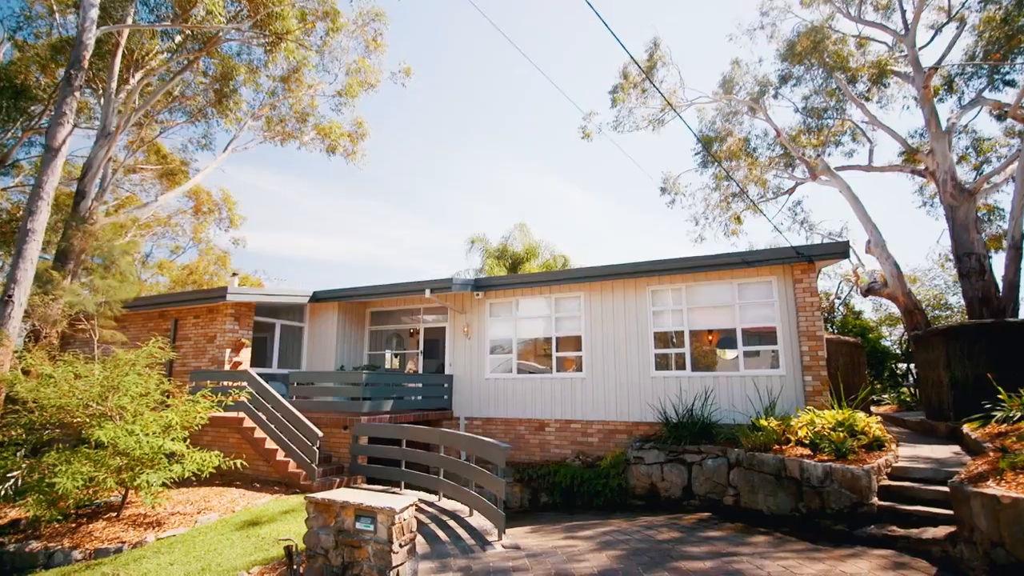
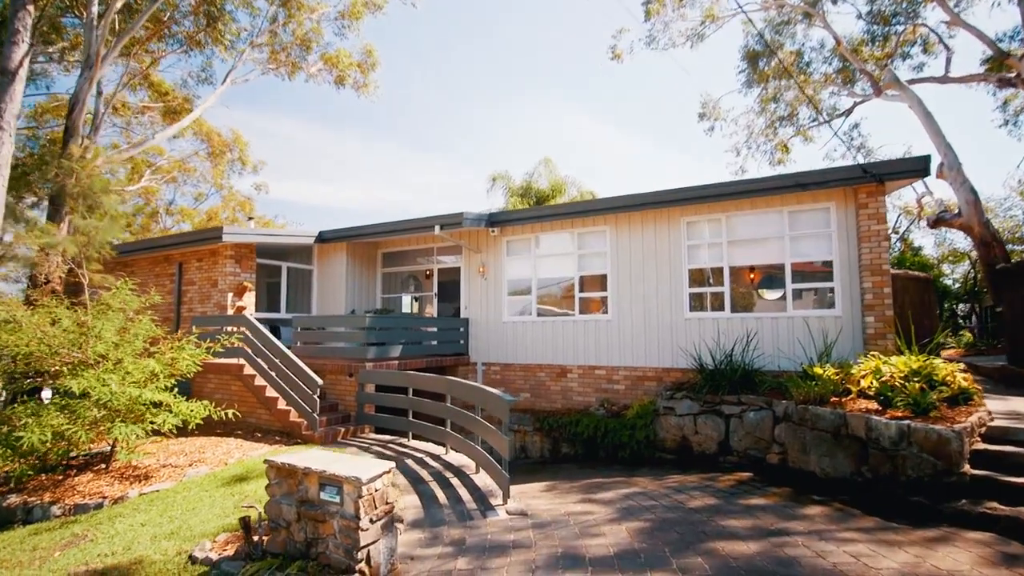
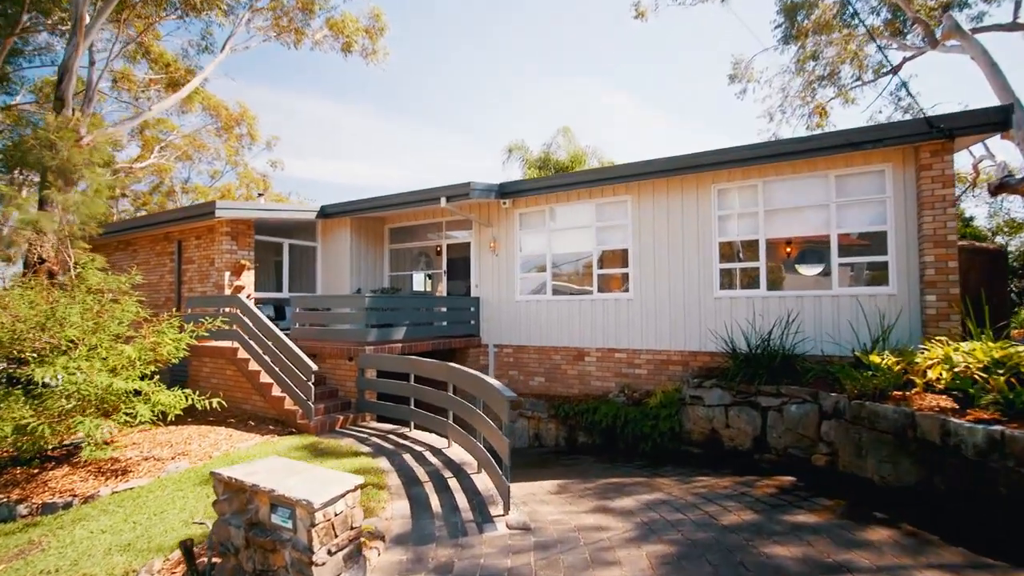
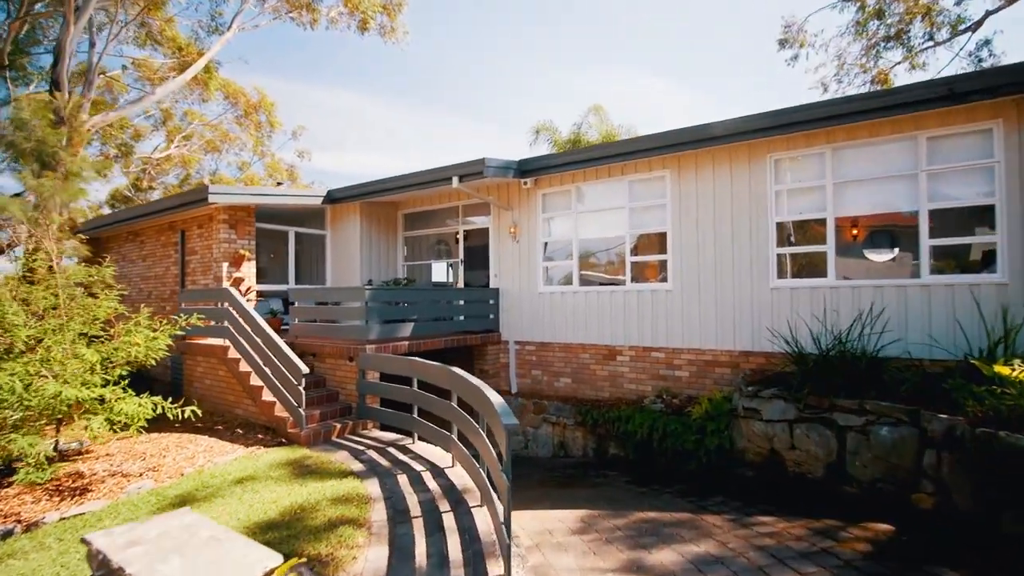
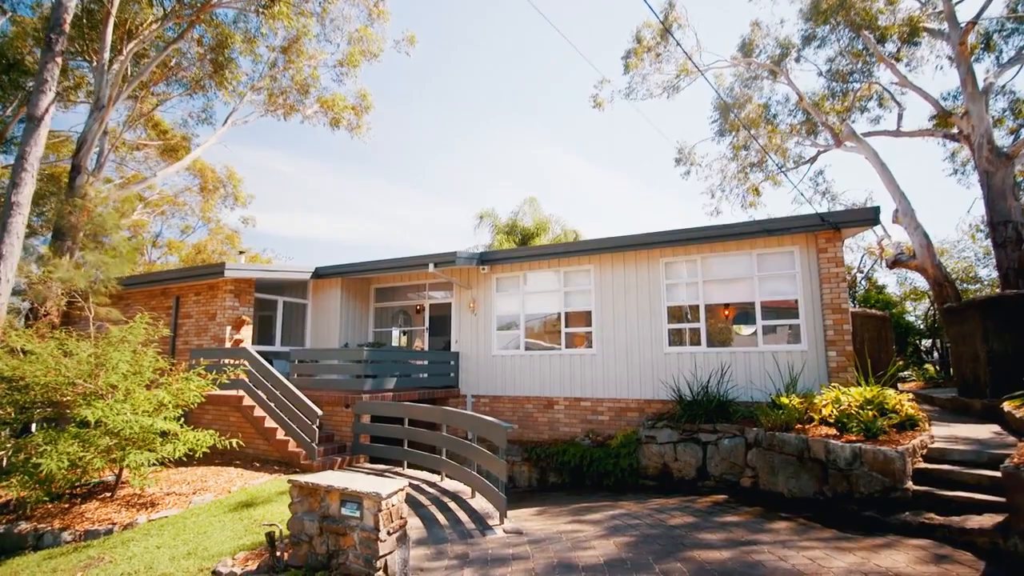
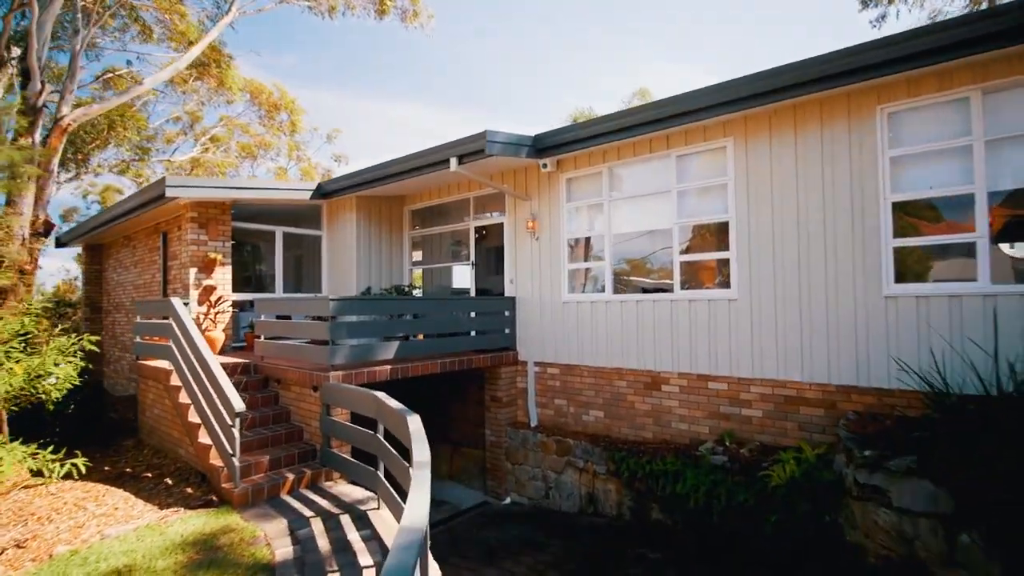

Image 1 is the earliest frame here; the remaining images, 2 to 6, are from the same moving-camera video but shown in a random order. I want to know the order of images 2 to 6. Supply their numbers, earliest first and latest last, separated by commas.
5, 2, 3, 4, 6
